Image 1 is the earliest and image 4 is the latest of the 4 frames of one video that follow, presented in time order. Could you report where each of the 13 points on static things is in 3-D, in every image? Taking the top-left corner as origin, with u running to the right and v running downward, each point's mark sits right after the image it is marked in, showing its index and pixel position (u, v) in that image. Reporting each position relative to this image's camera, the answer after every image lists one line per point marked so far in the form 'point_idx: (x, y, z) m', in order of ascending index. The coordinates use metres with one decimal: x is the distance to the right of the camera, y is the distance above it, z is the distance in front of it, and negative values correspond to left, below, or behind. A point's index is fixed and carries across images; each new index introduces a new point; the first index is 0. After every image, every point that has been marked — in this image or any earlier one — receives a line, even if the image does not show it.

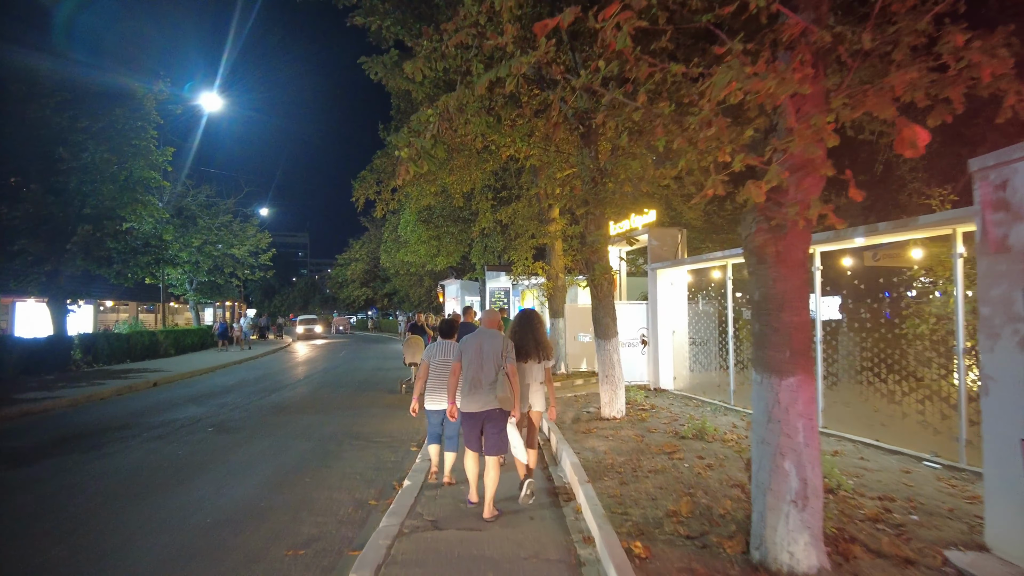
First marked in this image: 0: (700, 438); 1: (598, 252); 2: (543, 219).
0: (+2.3, -1.8, +8.0) m
1: (+1.3, +0.5, +9.5) m
2: (+0.8, +1.7, +16.3) m
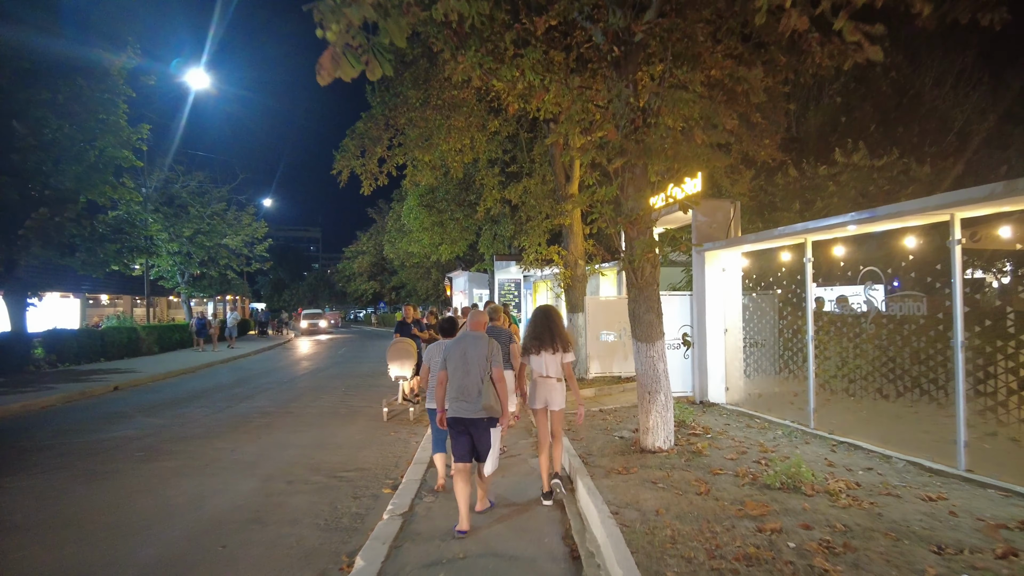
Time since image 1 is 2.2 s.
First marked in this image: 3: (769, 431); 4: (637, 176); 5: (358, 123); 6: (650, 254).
0: (+2.3, -1.7, +5.5) m
1: (+1.3, +0.7, +7.0) m
2: (+1.0, +1.9, +13.7) m
3: (+3.1, -1.7, +8.0) m
4: (+1.3, +1.2, +7.1) m
5: (-3.0, +3.2, +12.9) m
6: (+1.4, +0.4, +6.9) m
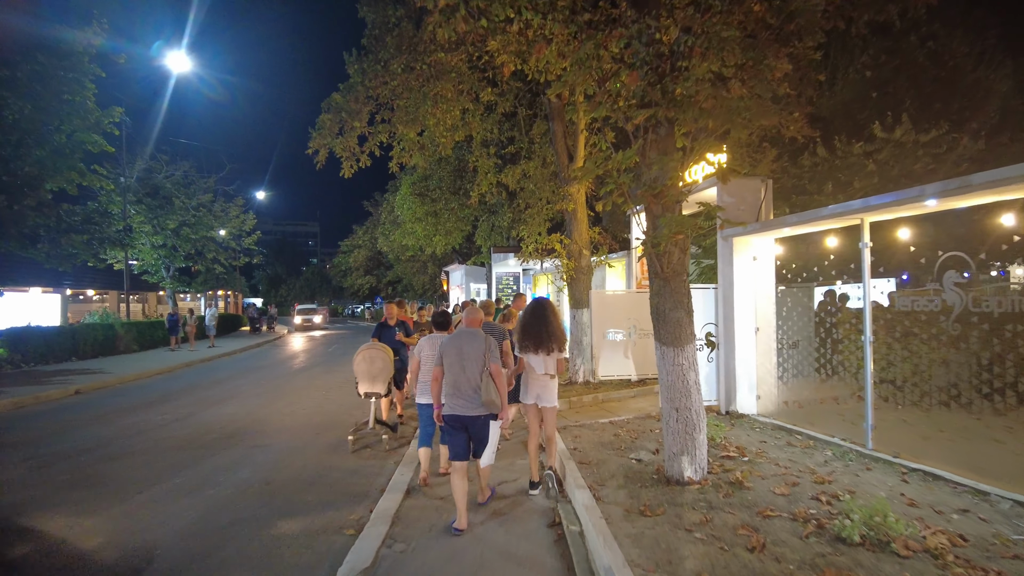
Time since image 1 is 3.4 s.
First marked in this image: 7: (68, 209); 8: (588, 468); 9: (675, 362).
0: (+2.3, -1.6, +4.1) m
1: (+1.3, +0.8, +5.6) m
2: (+0.9, +2.1, +12.3) m
3: (+3.1, -1.6, +6.6) m
4: (+1.3, +1.3, +5.7) m
5: (-3.1, +3.3, +11.5) m
6: (+1.4, +0.4, +5.5) m
7: (-12.8, +2.3, +19.1) m
8: (+0.7, -1.8, +6.5) m
9: (+1.4, -0.7, +5.7) m
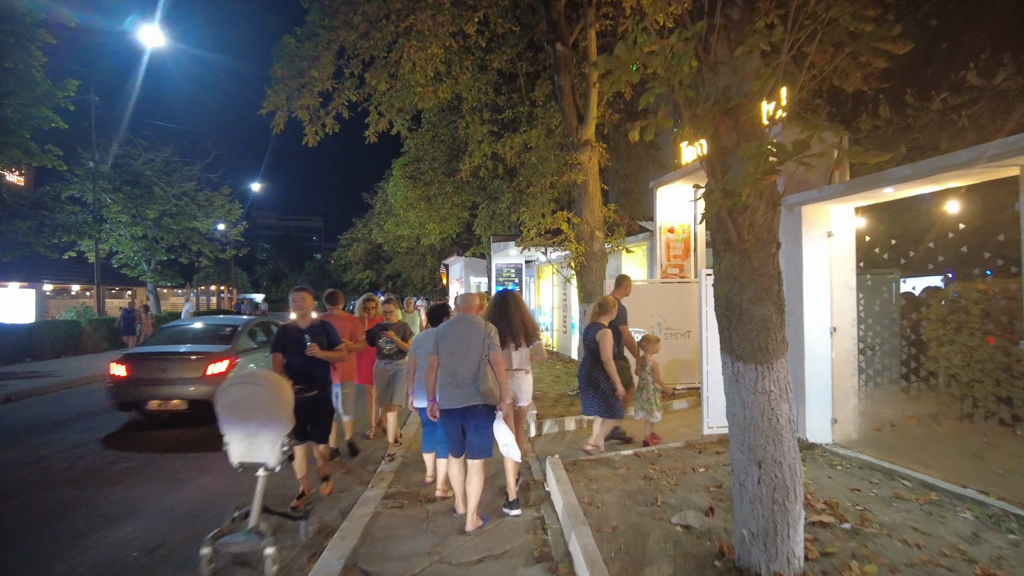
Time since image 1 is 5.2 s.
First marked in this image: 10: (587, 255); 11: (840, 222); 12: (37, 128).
0: (+2.2, -1.5, +1.9) m
1: (+1.2, +0.9, +3.4) m
2: (+0.9, +2.2, +10.1) m
3: (+3.0, -1.5, +4.4) m
4: (+1.2, +1.4, +3.5) m
5: (-3.1, +3.5, +9.3) m
6: (+1.3, +0.5, +3.3) m
7: (-12.8, +2.4, +17.0) m
8: (+0.6, -1.6, +4.3) m
9: (+1.3, -0.5, +3.5) m
10: (+1.1, +0.5, +9.8) m
11: (+3.1, +0.6, +6.4) m
12: (-12.7, +4.3, +17.7) m
